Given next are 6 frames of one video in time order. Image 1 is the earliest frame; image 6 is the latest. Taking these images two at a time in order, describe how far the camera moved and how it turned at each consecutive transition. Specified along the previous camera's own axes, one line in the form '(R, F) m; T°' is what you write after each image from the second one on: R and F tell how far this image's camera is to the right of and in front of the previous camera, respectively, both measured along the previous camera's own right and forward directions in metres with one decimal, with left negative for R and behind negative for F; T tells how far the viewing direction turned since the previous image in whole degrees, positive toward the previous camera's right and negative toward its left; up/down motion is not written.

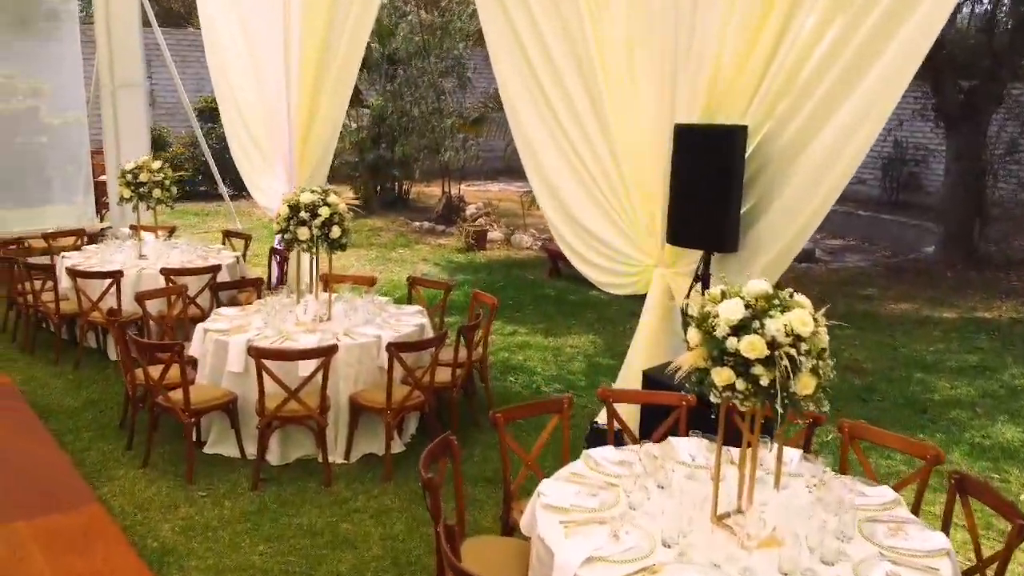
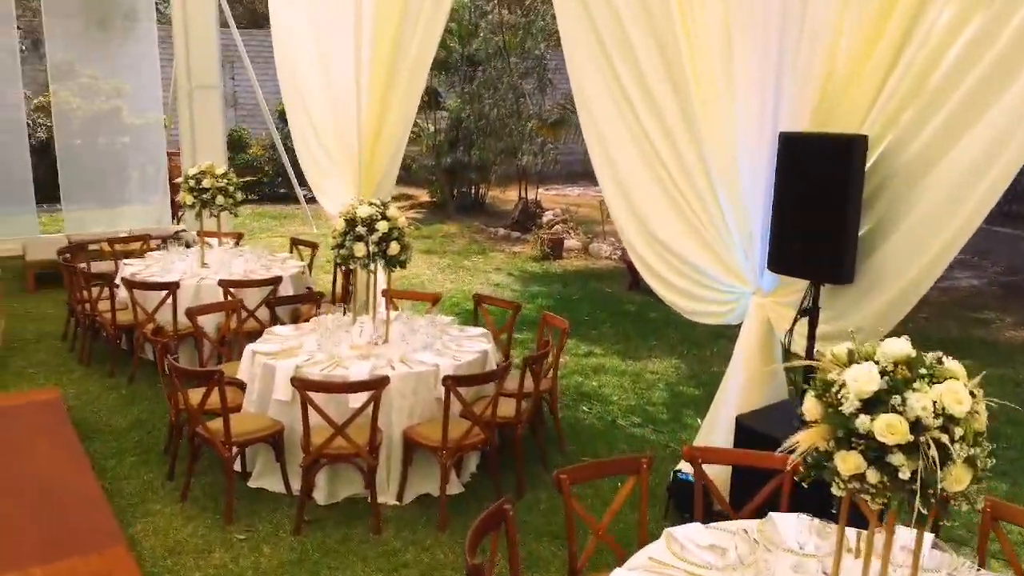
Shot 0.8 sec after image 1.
(0.0, +0.5) m; -5°
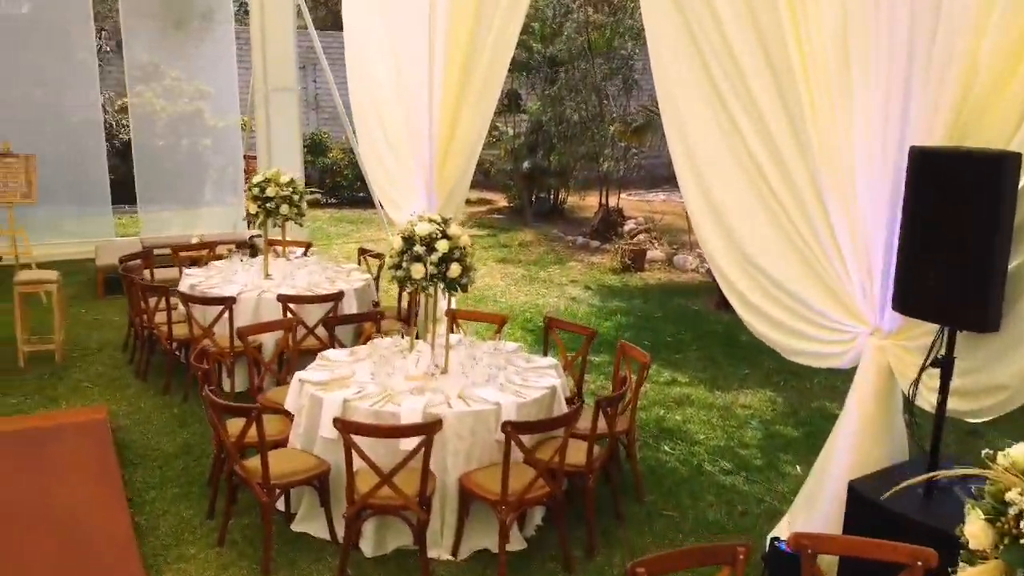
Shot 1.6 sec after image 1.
(0.0, +0.5) m; -5°
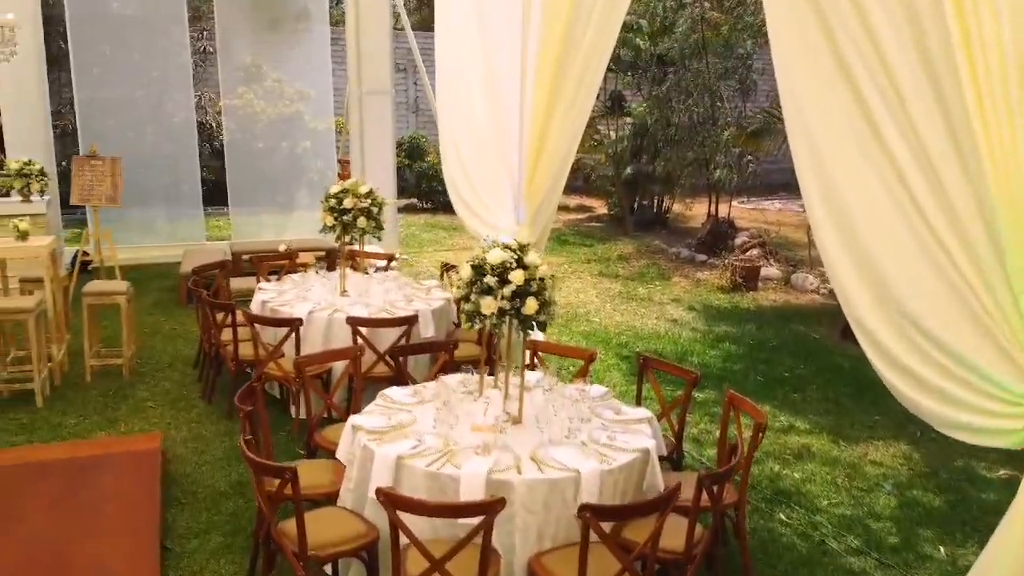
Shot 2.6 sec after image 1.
(+0.1, +0.6) m; -7°
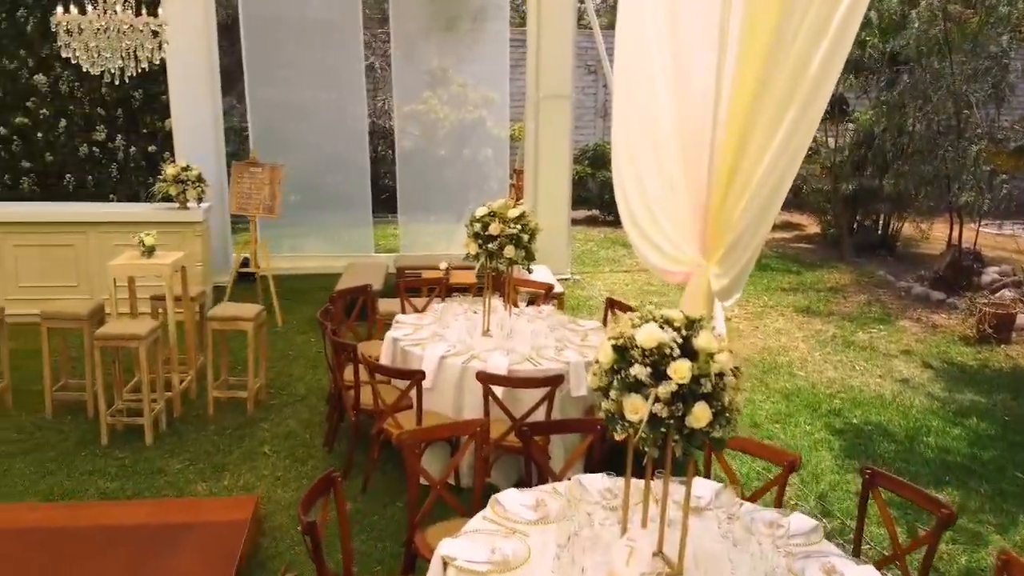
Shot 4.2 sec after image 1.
(+0.1, +1.1) m; -12°
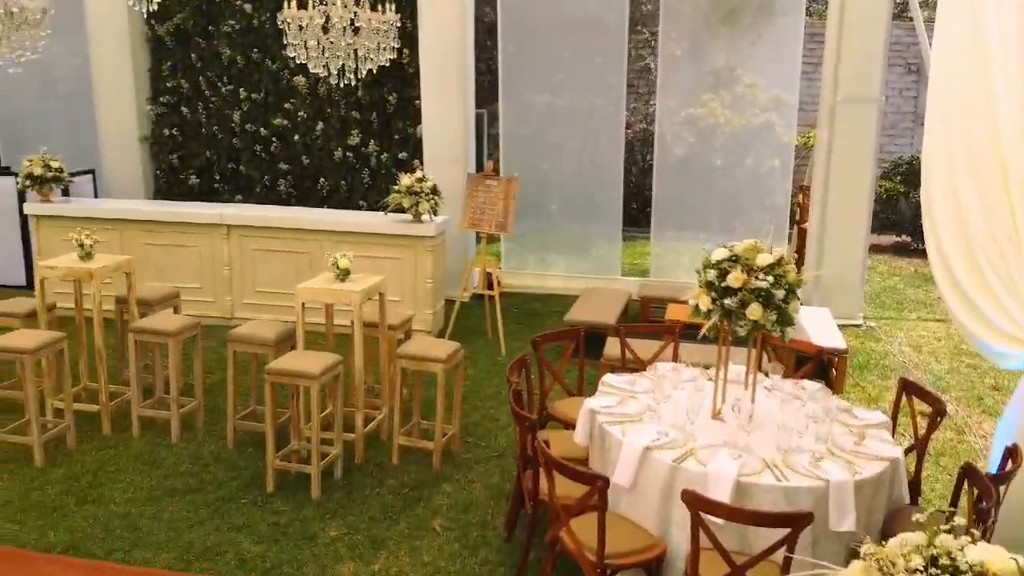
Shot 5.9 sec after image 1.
(+0.2, +1.1) m; -18°
